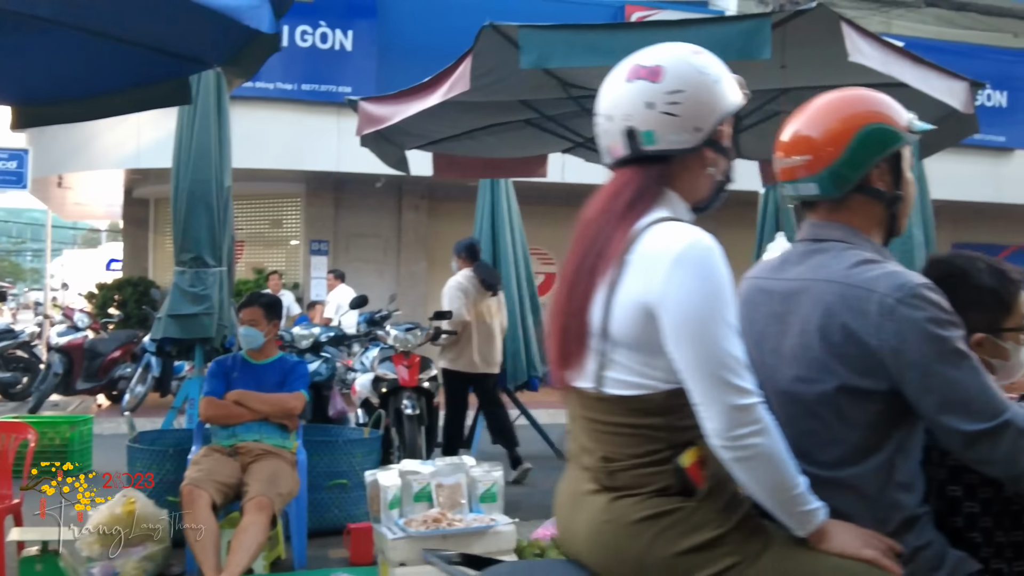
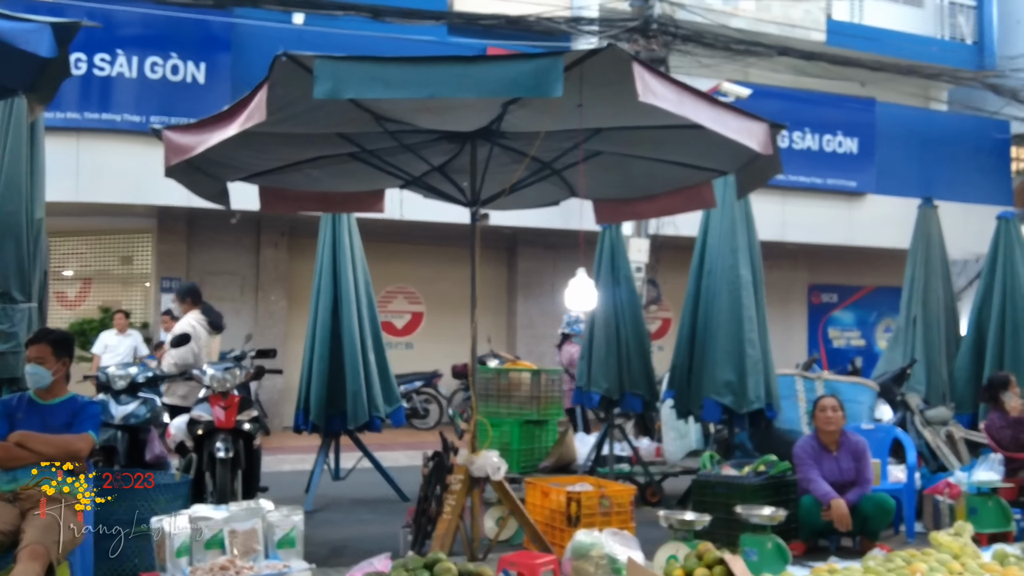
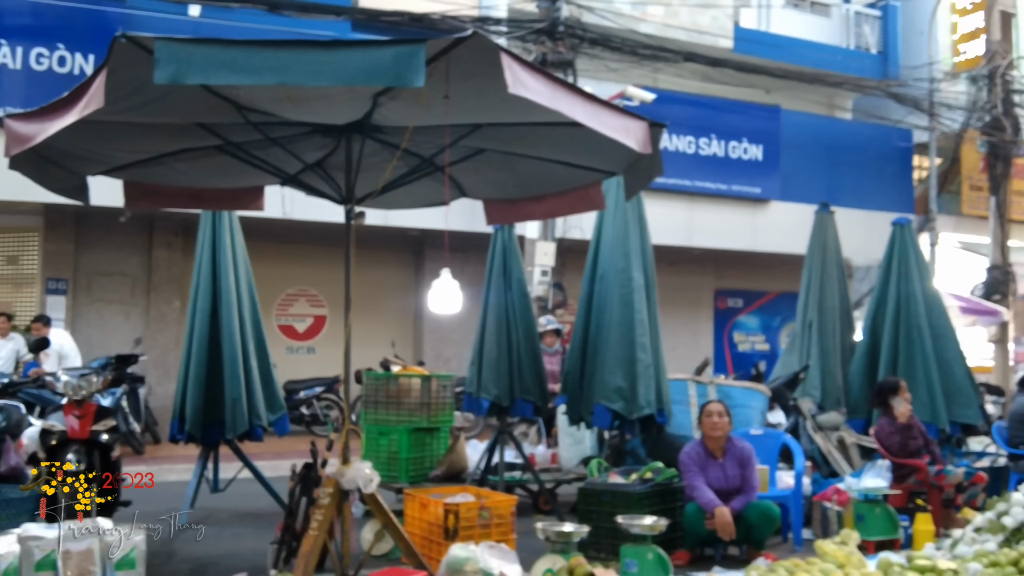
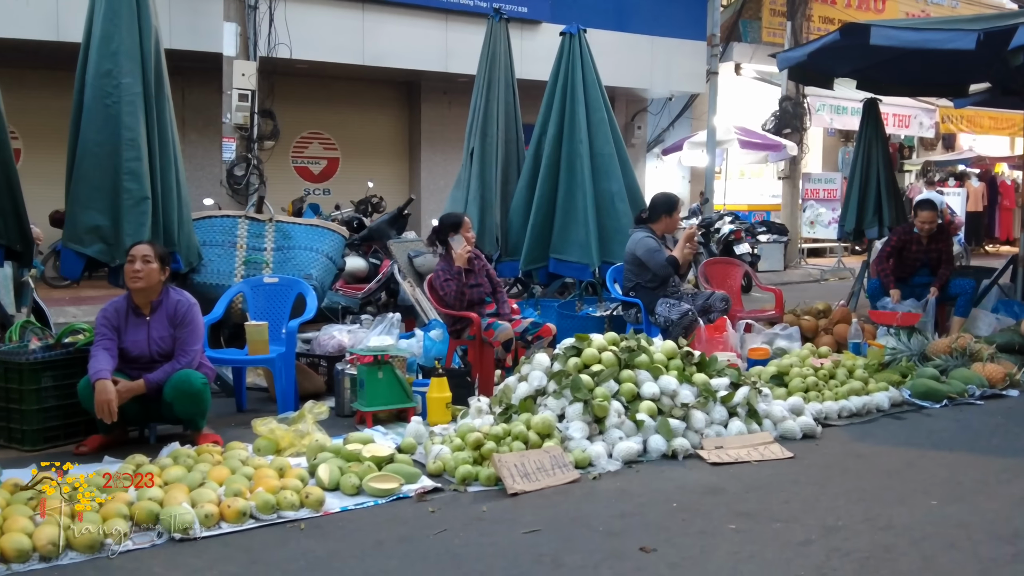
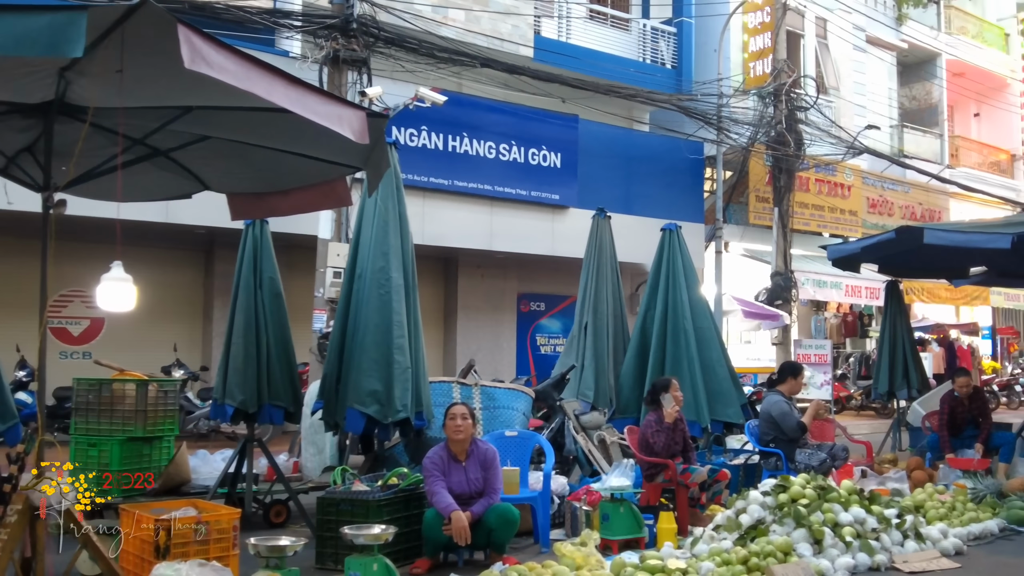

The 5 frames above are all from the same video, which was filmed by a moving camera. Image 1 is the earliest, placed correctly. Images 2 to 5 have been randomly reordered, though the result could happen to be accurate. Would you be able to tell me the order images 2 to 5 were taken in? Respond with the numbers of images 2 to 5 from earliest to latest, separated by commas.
2, 3, 5, 4
